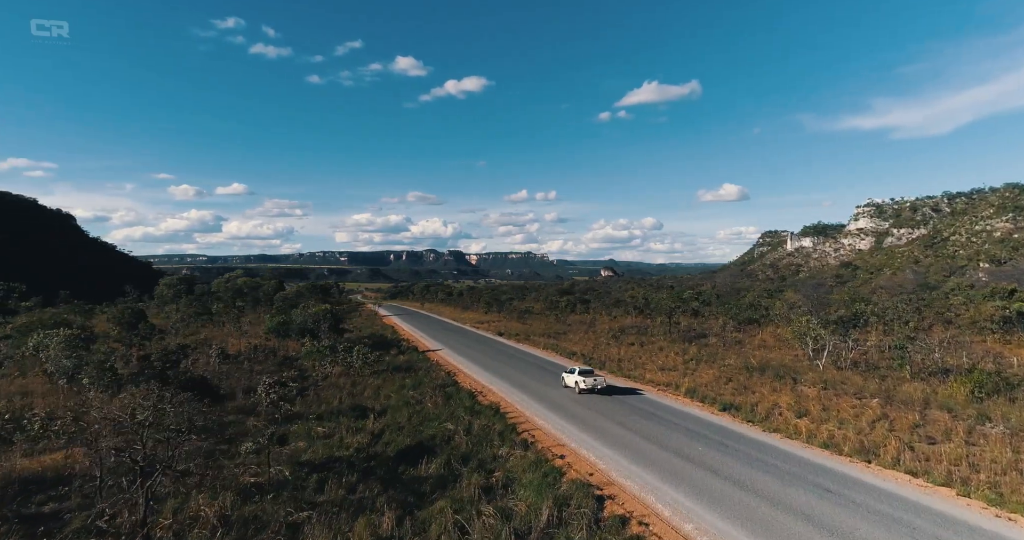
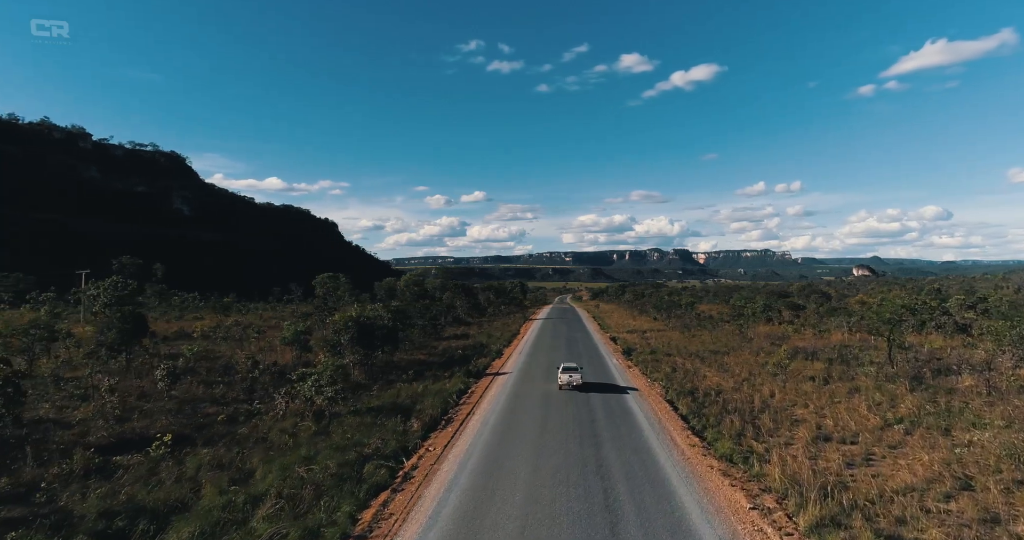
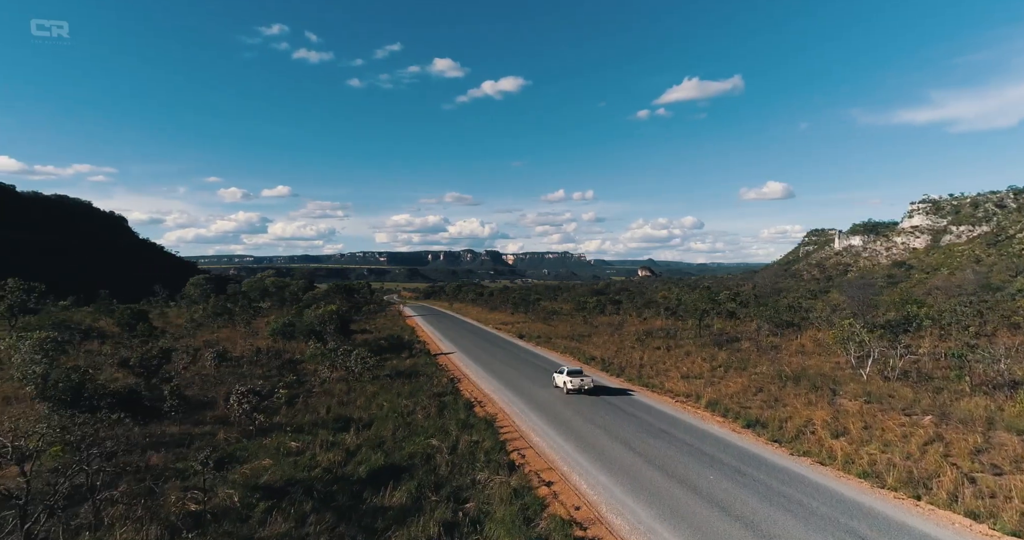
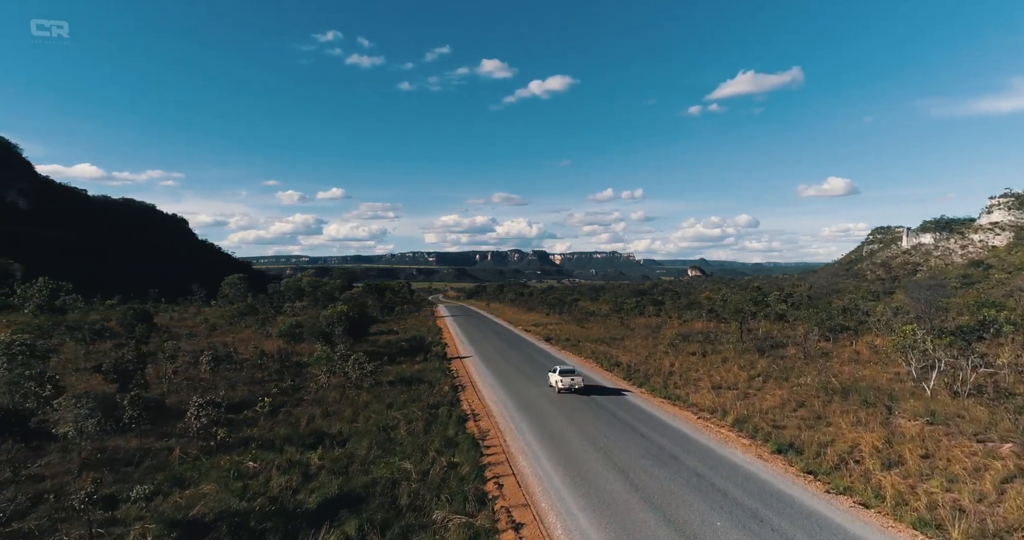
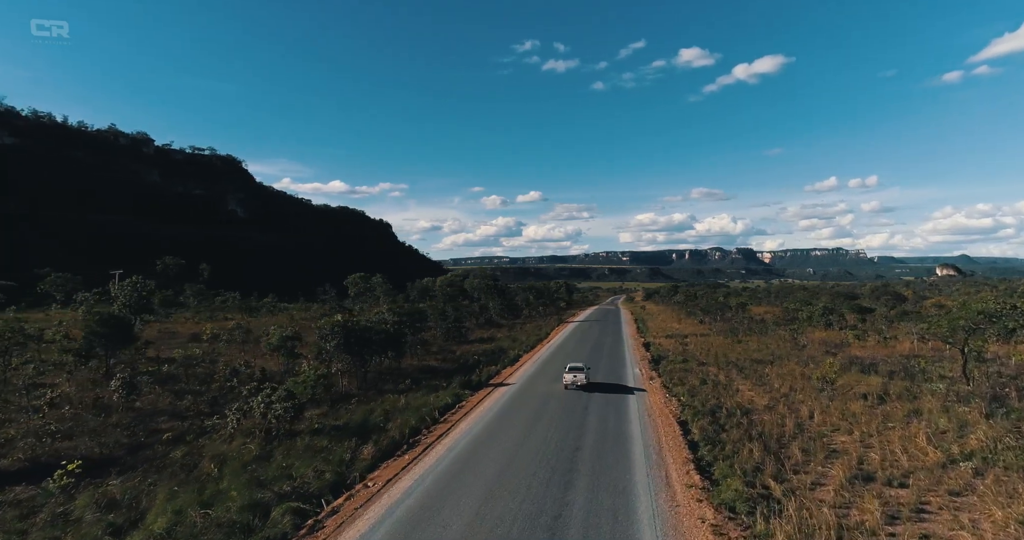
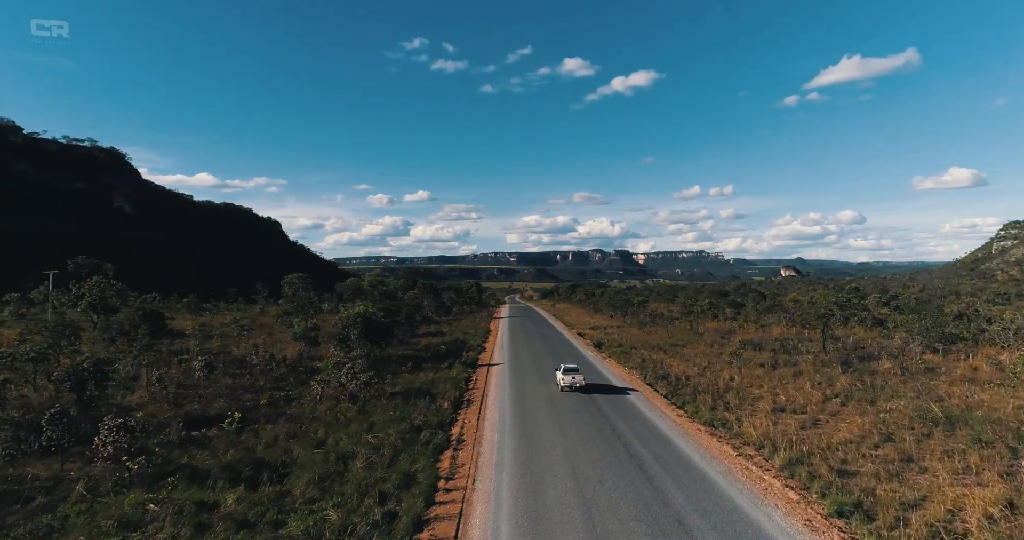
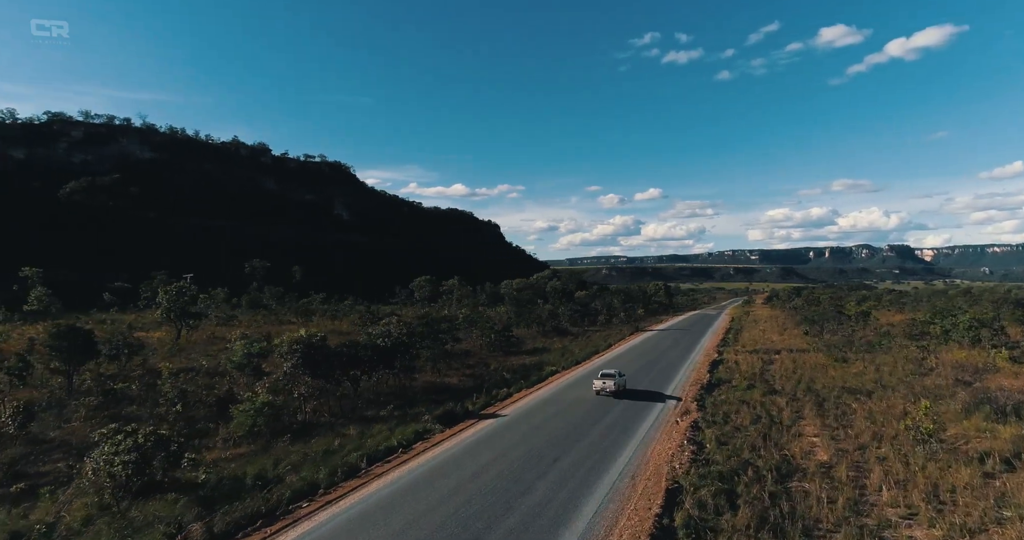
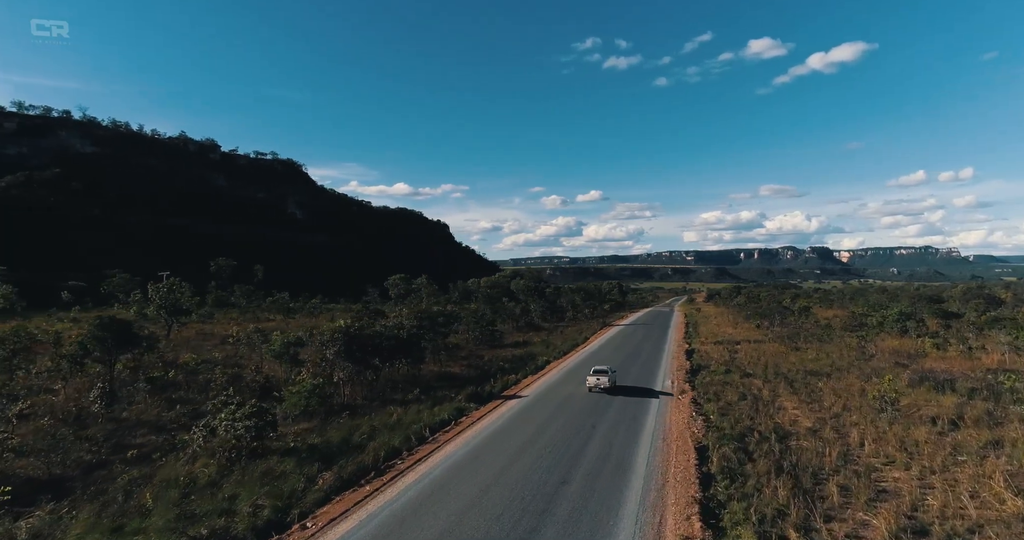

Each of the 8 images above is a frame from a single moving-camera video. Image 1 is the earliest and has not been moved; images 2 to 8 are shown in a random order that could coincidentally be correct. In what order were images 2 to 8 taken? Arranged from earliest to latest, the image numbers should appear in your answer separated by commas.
3, 4, 6, 2, 5, 8, 7
